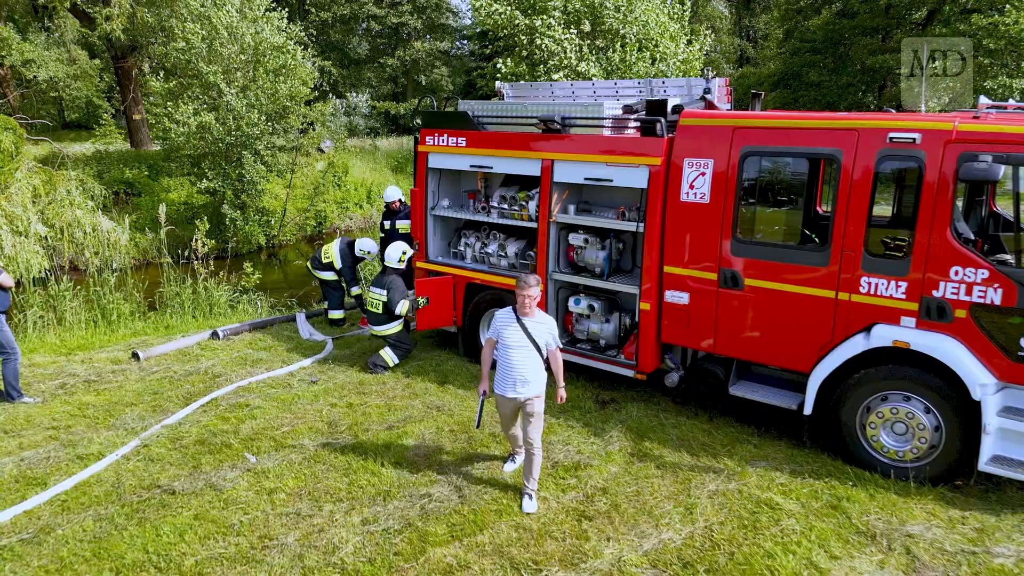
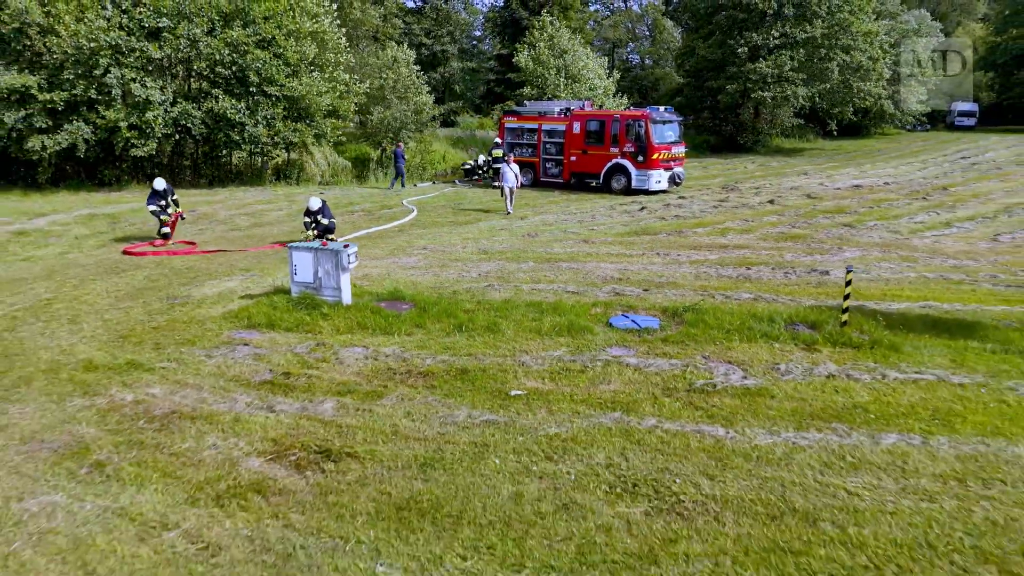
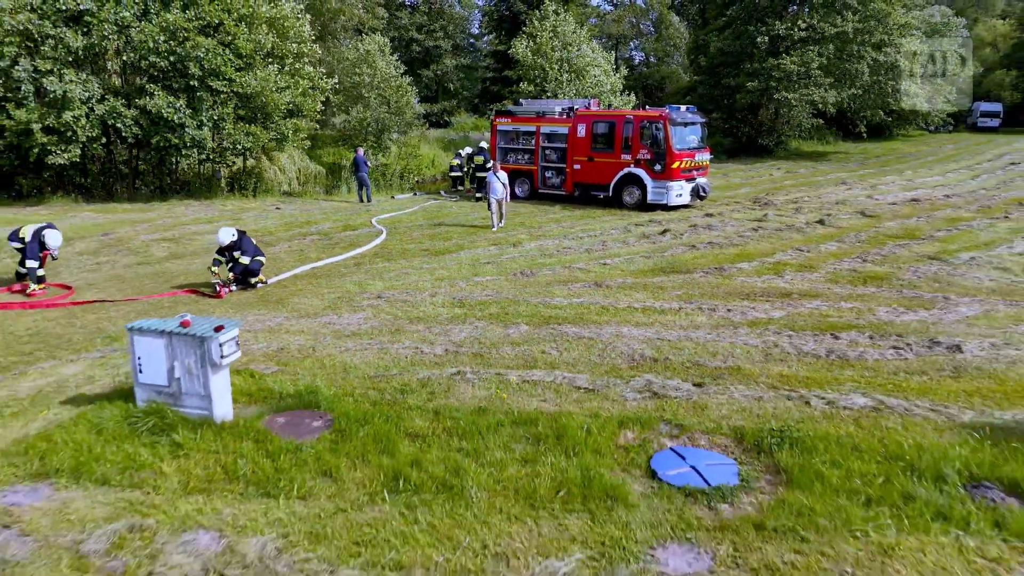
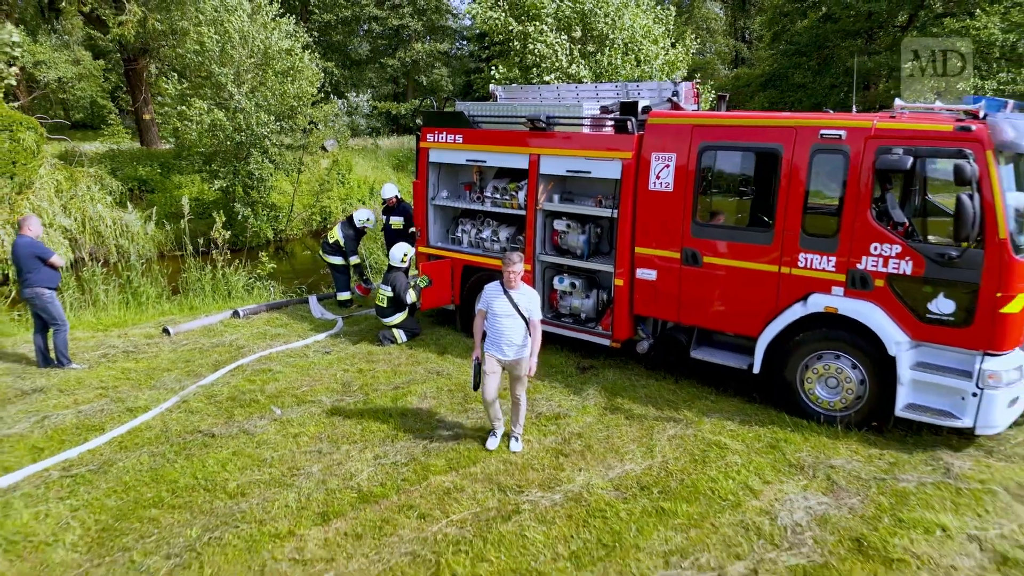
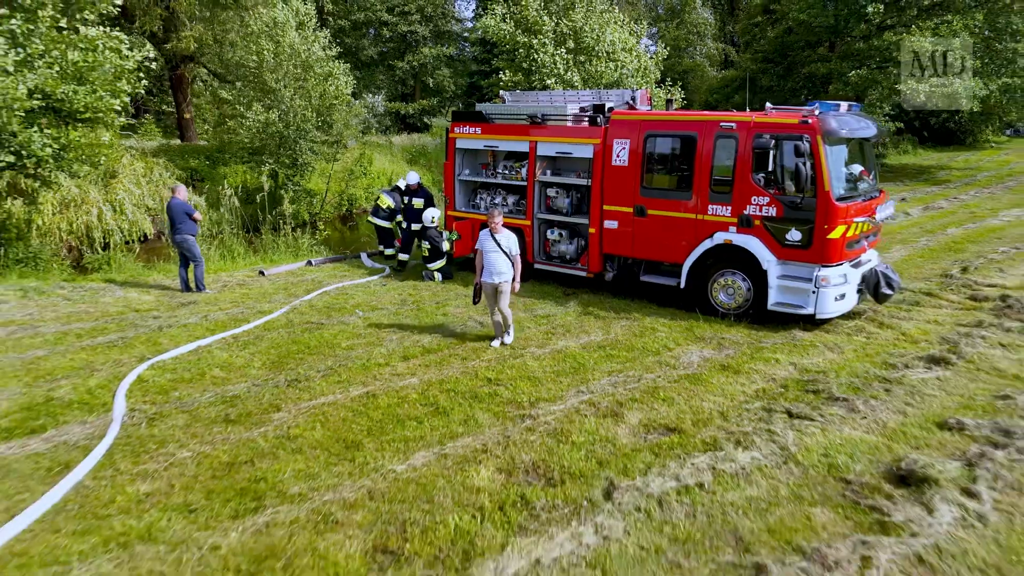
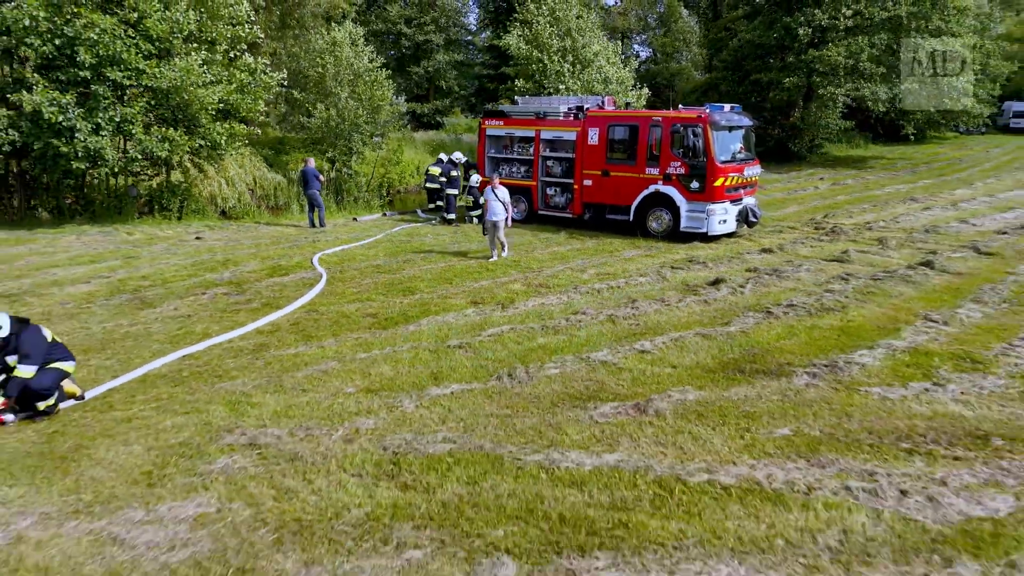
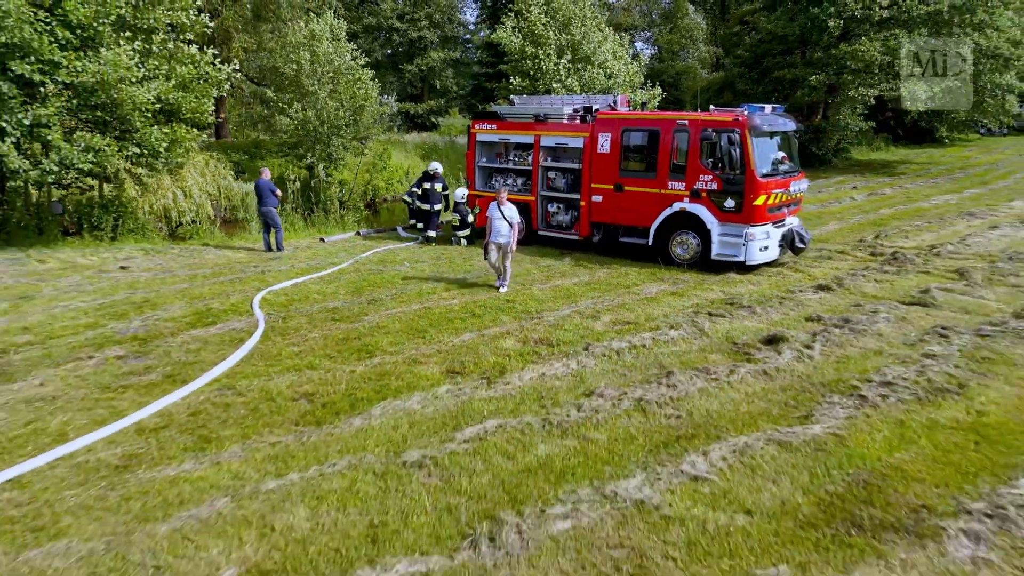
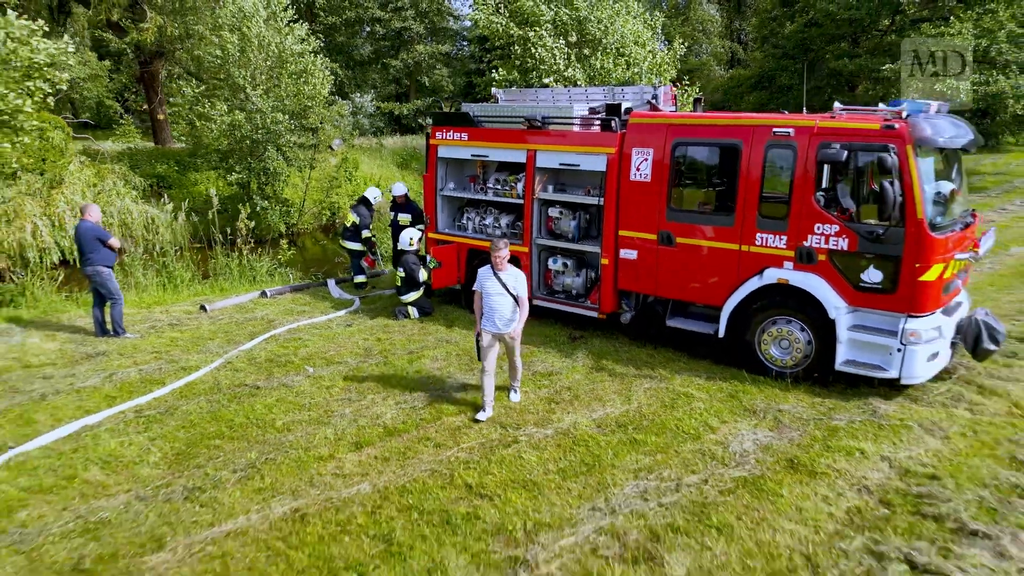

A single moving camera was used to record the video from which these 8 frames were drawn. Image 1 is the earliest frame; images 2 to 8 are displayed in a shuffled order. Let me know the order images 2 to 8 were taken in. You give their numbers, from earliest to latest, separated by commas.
4, 8, 5, 7, 6, 3, 2
